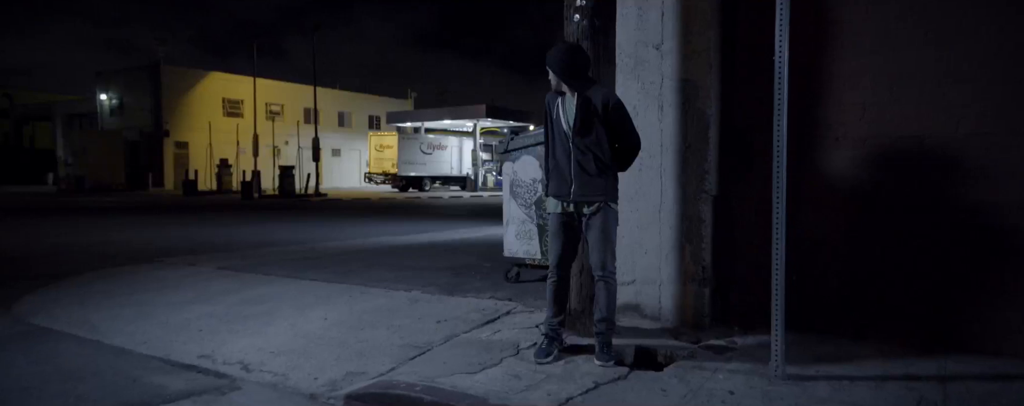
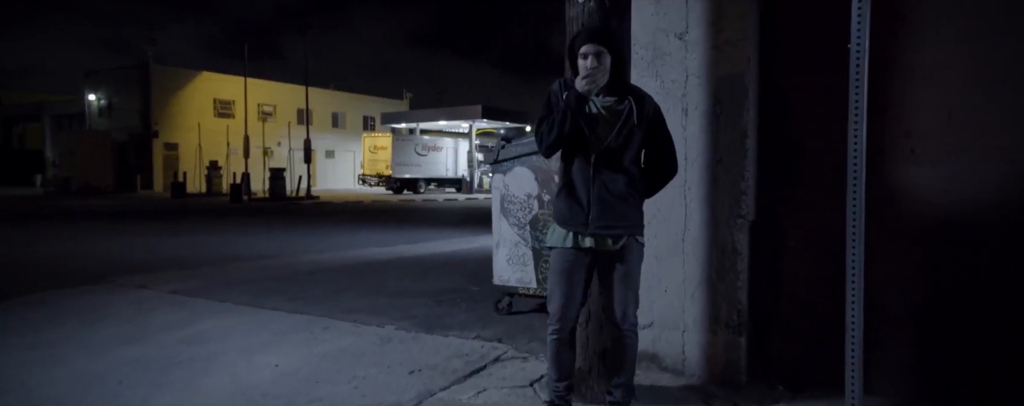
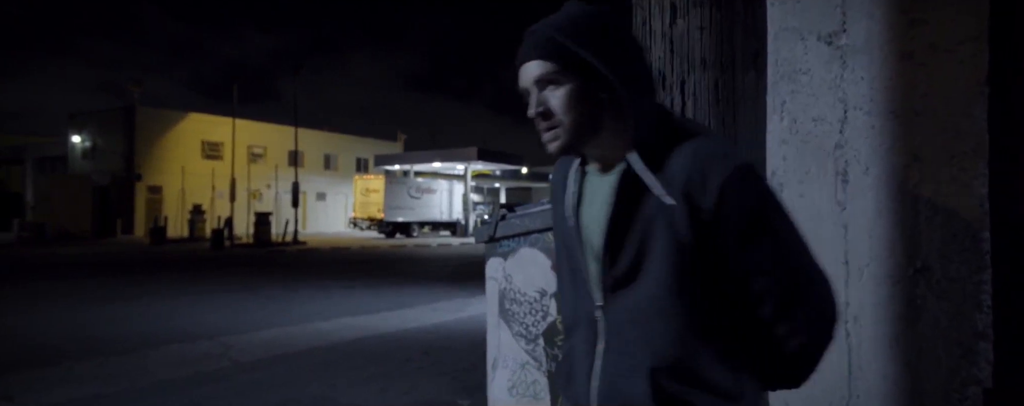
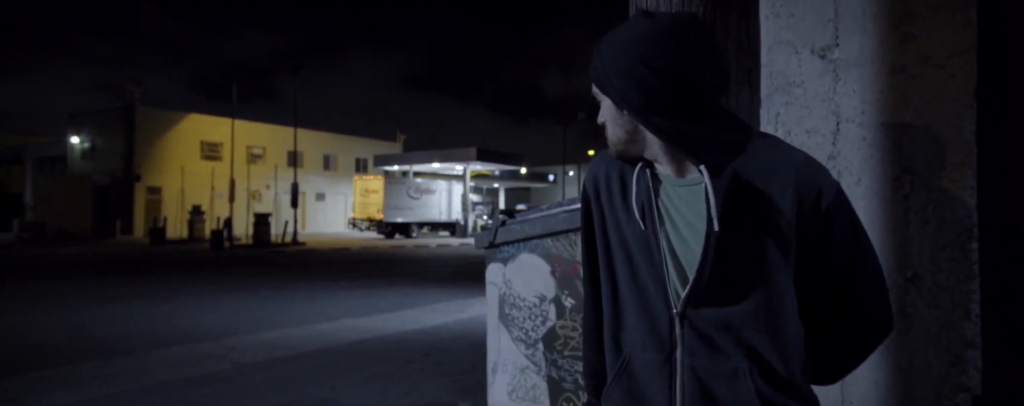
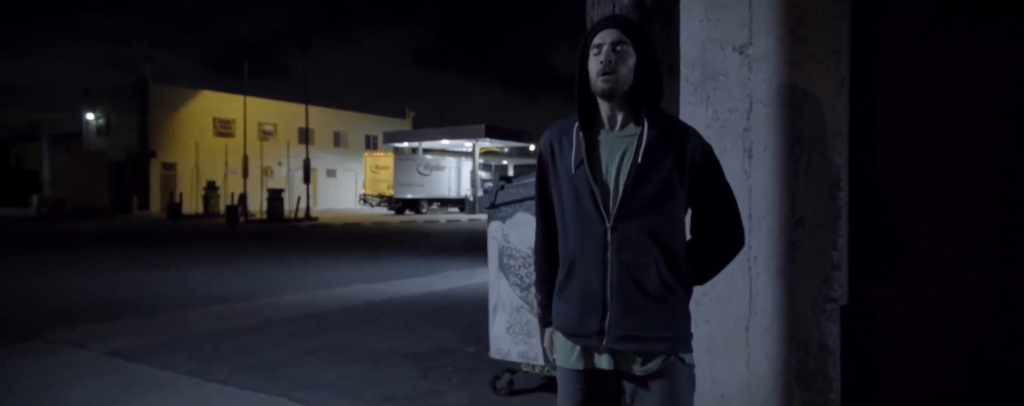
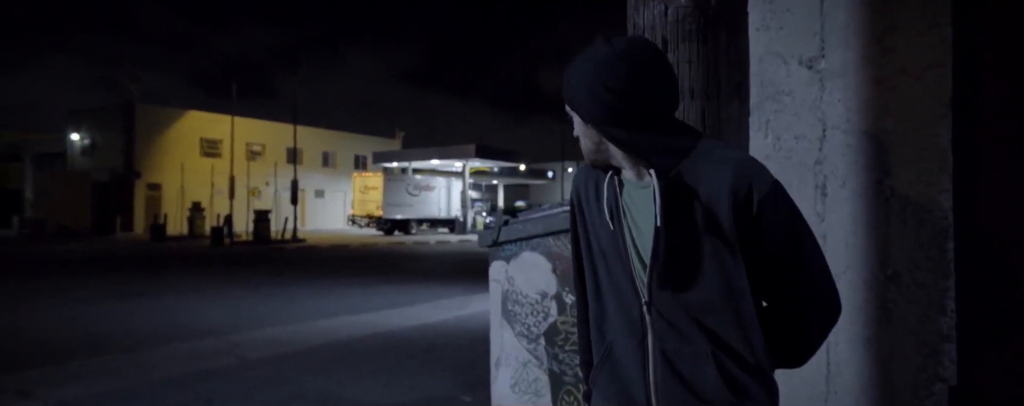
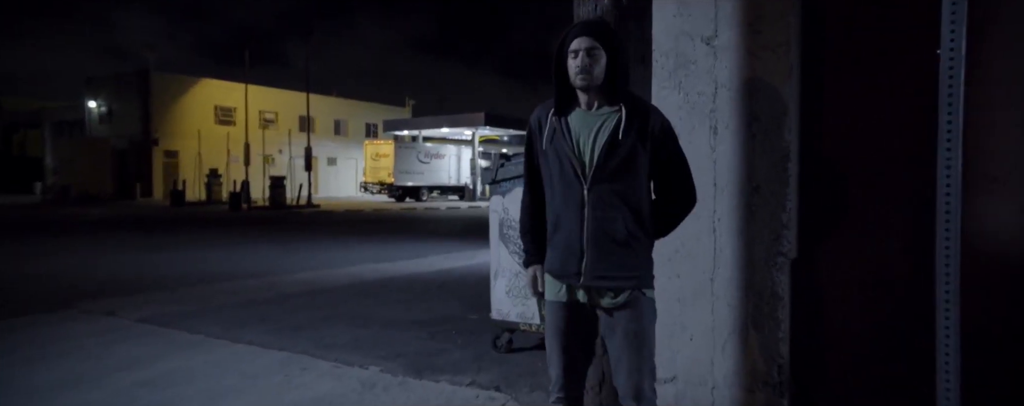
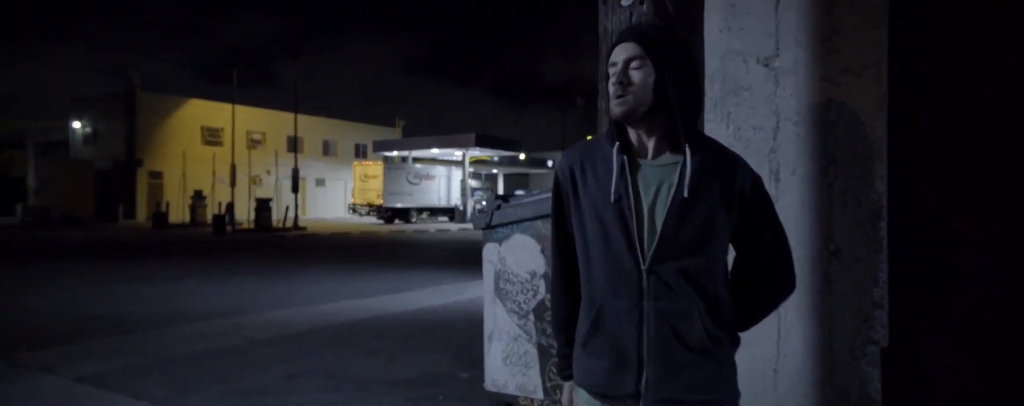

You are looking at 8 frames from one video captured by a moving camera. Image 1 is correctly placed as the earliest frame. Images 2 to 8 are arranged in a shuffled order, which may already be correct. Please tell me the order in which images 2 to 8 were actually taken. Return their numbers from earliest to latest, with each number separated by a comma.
2, 7, 5, 8, 6, 4, 3
